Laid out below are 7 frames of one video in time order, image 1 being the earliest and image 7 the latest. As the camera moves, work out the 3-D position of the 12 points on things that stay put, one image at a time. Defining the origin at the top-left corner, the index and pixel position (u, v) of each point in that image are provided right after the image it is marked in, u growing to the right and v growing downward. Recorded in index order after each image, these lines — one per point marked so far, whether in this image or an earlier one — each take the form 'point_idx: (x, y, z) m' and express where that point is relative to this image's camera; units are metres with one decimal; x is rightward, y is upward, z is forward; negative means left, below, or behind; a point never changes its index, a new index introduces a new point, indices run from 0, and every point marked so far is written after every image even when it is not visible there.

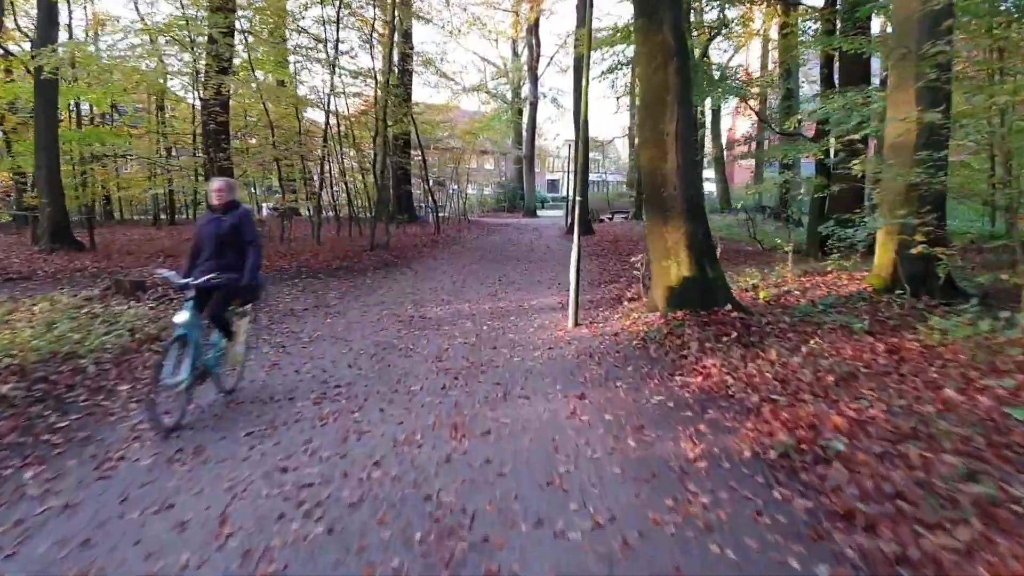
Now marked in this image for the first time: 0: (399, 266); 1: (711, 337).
0: (-2.1, +0.4, +14.3) m
1: (+1.4, -0.4, +5.7) m
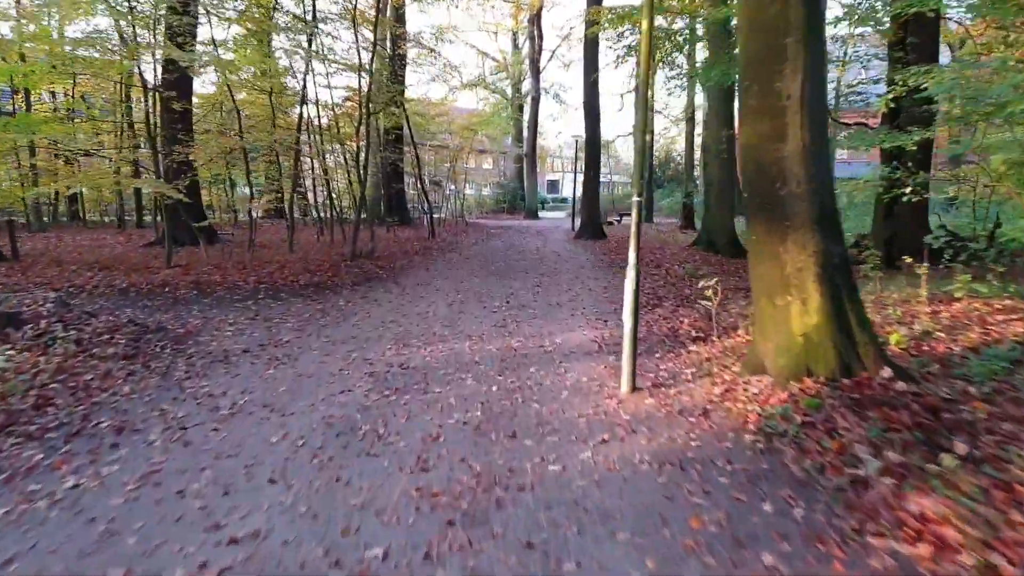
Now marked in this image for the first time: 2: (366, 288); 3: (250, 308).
0: (-2.0, +0.1, +11.9) m
1: (+1.6, -0.6, +3.4) m
2: (-2.0, 0.0, +11.0) m
3: (-3.0, -0.2, +9.0) m
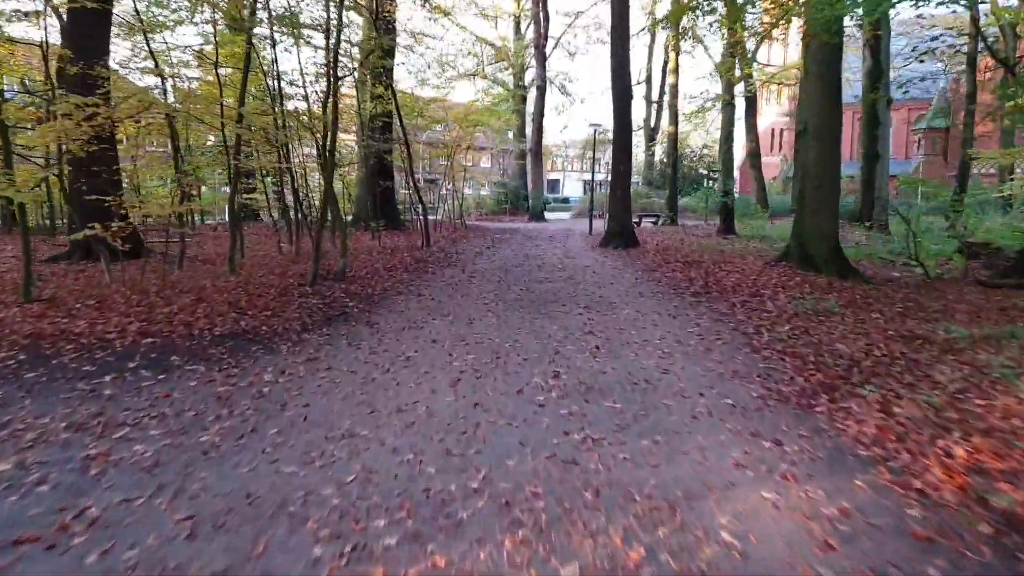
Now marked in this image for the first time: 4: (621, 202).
0: (-1.6, -0.3, +8.0) m
1: (+2.0, -1.1, -0.6) m
2: (-1.7, -0.4, +7.0) m
3: (-2.6, -0.7, +5.0) m
4: (+2.6, +2.0, +18.7) m
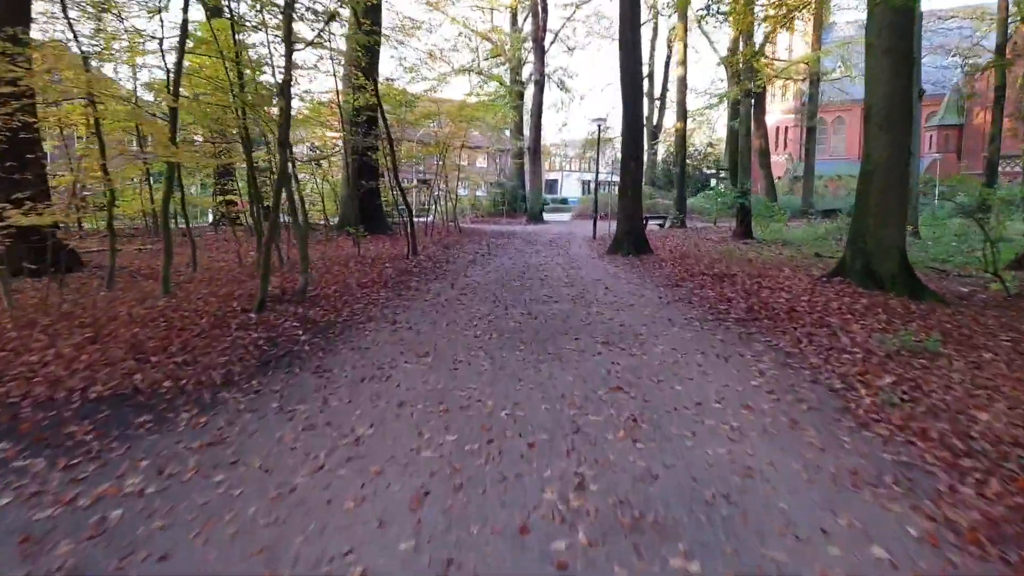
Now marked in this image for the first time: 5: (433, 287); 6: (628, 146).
0: (-1.7, -0.6, +6.0) m
1: (+2.0, -1.3, -2.5) m
2: (-1.7, -0.7, +5.0) m
3: (-2.6, -0.9, +3.0) m
4: (+2.5, +1.8, +16.7) m
5: (-1.1, 0.0, +11.2) m
6: (+2.4, +3.0, +16.6) m
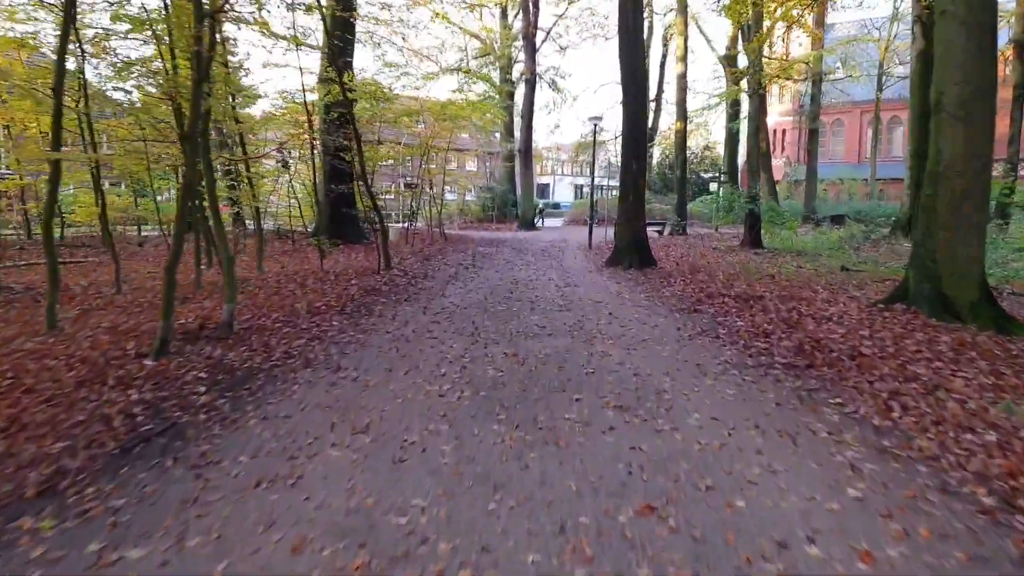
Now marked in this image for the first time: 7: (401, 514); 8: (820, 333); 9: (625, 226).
0: (-1.8, -0.9, +4.1) m
1: (+1.9, -1.5, -4.4) m
2: (-1.8, -1.0, +3.1) m
3: (-2.7, -1.2, +1.1) m
4: (+2.3, +1.5, +14.9) m
5: (-1.3, -0.3, +9.3) m
6: (+2.2, +2.7, +14.8) m
7: (-0.5, -0.9, +3.3) m
8: (+2.7, -0.4, +7.0) m
9: (+2.2, +1.2, +15.0) m
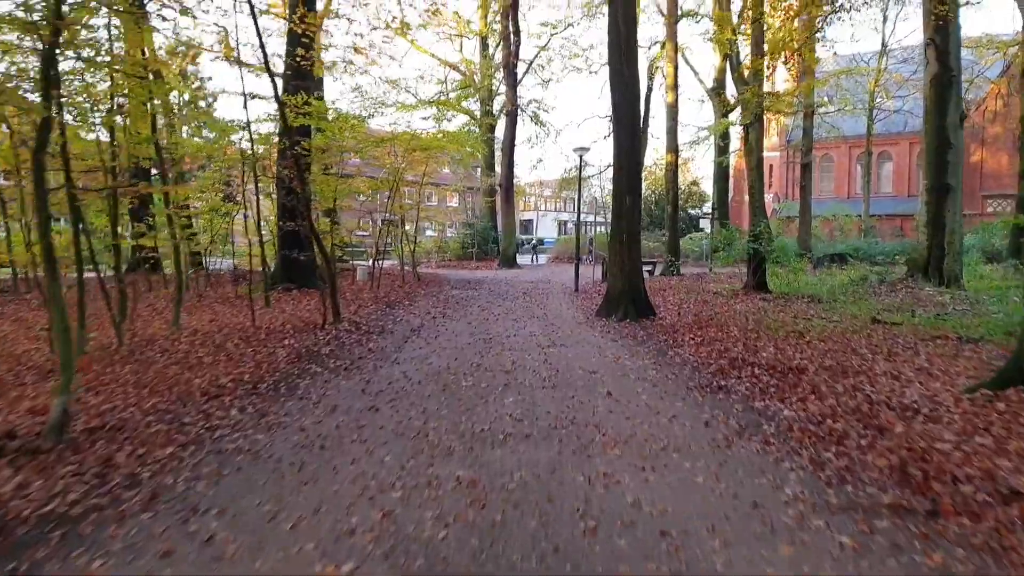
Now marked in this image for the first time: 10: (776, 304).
0: (-2.0, -1.3, +1.8) m
1: (+1.9, -1.5, -6.6) m
2: (-2.0, -1.3, +0.8) m
3: (-2.9, -1.5, -1.2) m
4: (+1.9, +0.6, +12.8) m
5: (-1.6, -0.9, +7.1) m
6: (+1.8, +1.8, +12.7) m
7: (-0.6, -1.3, +1.0) m
8: (+2.5, -0.9, +4.8) m
9: (+1.7, +0.3, +12.9) m
10: (+5.2, -0.3, +15.4) m
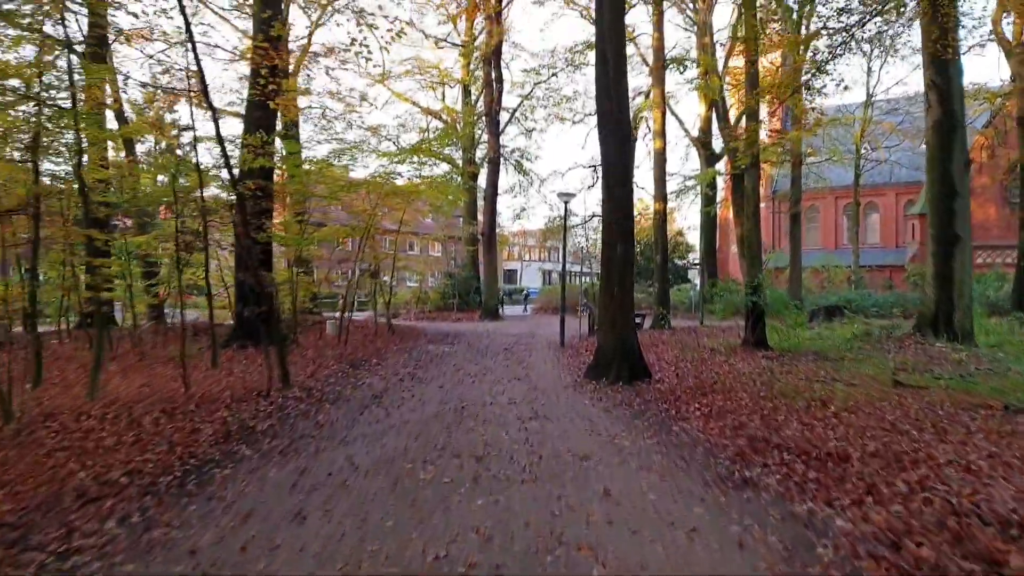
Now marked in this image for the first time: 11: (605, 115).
0: (-2.1, -1.4, +0.3) m
1: (+2.0, -1.1, -8.1) m
2: (-2.1, -1.4, -0.7) m
3: (-2.9, -1.4, -2.8) m
4: (+1.5, -0.3, +11.4) m
5: (-1.8, -1.4, +5.5) m
6: (+1.5, +1.0, +11.4) m
7: (-0.7, -1.4, -0.5) m
8: (+2.3, -1.3, +3.3) m
9: (+1.4, -0.5, +11.5) m
10: (+4.8, -1.3, +14.0) m
11: (+1.4, +2.5, +11.4) m
